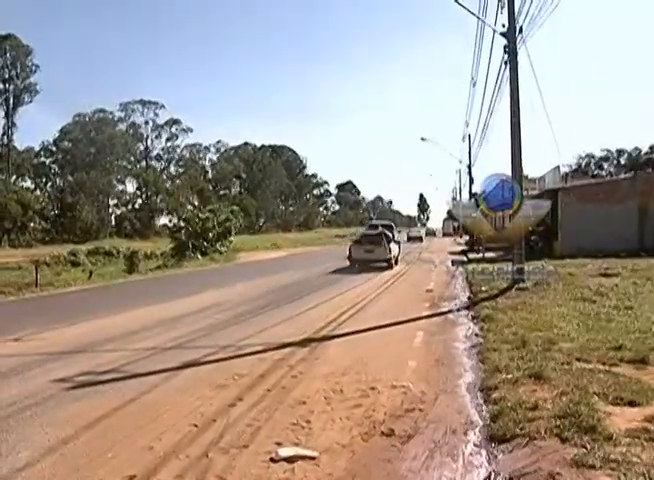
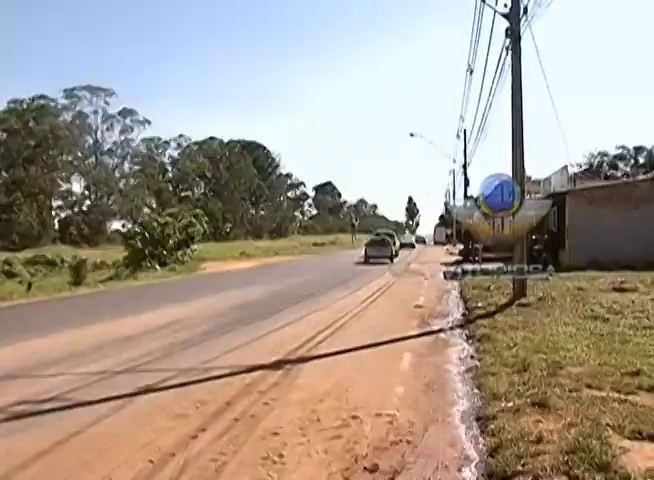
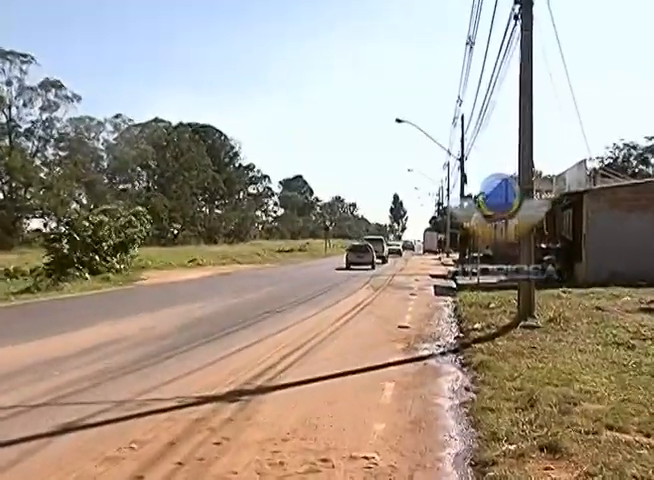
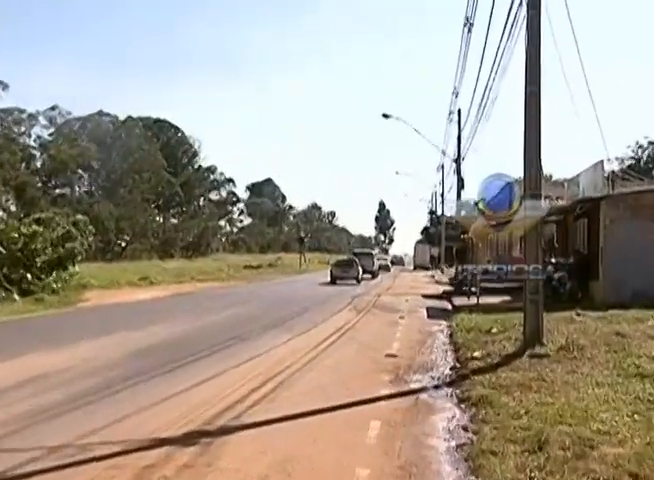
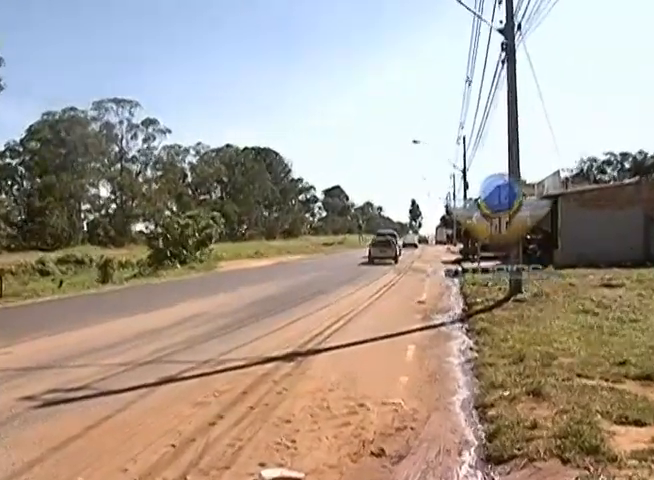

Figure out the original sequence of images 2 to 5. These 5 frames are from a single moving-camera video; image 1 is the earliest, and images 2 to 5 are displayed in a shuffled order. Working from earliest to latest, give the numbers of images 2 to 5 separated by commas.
5, 2, 3, 4
